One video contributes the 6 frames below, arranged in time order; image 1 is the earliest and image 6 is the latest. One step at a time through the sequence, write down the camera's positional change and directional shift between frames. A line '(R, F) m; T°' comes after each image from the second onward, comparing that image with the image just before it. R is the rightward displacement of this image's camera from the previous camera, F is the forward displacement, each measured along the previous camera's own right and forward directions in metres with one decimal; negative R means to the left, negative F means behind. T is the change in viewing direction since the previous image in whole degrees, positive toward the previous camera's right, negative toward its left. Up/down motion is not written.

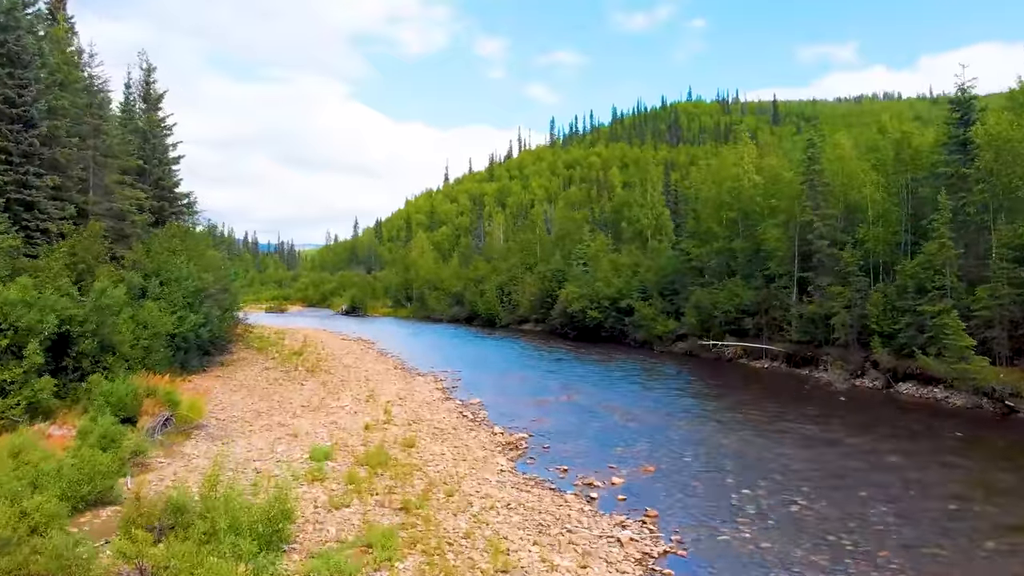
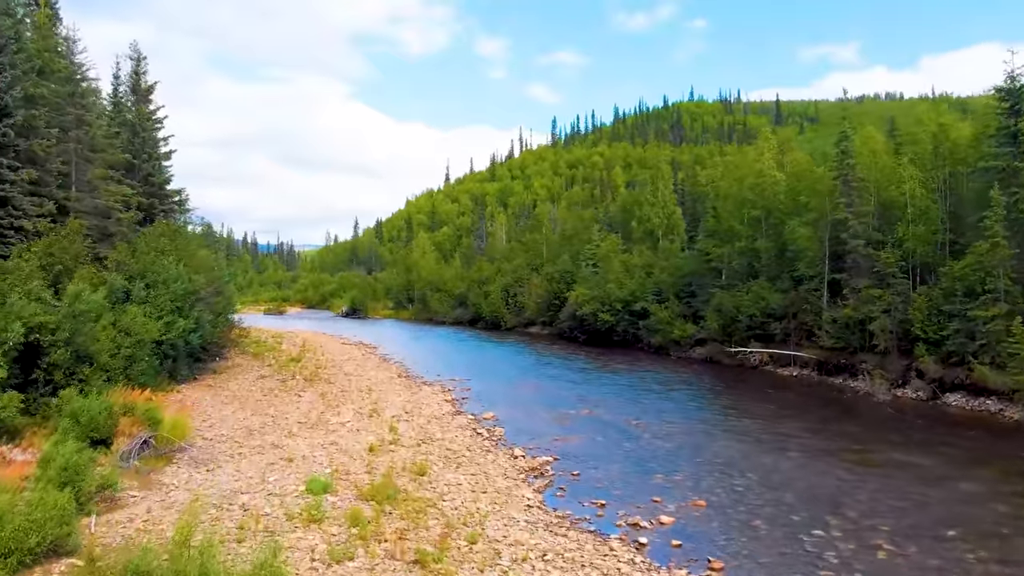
(-0.7, +2.4) m; 0°
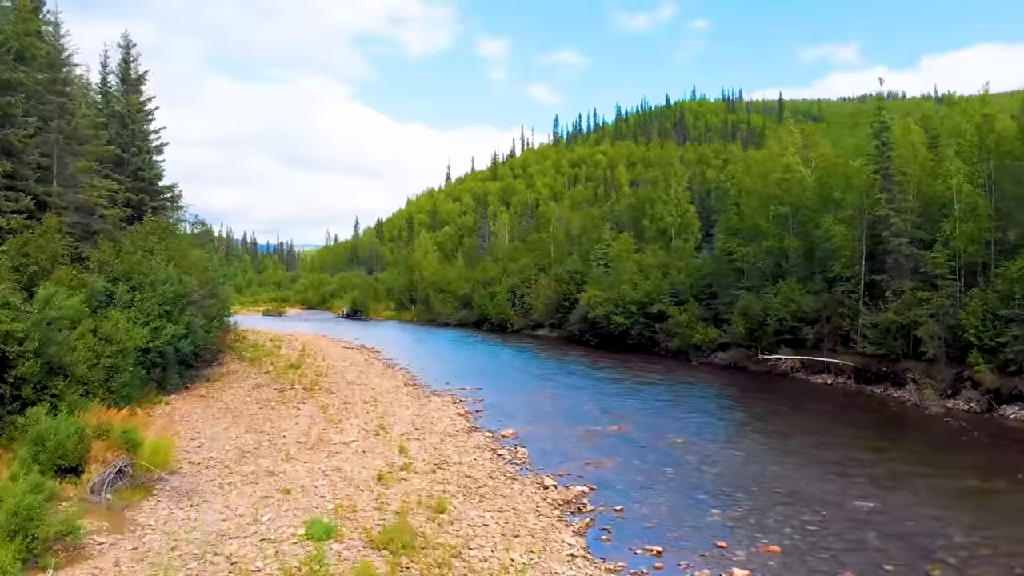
(-0.8, +2.4) m; 0°
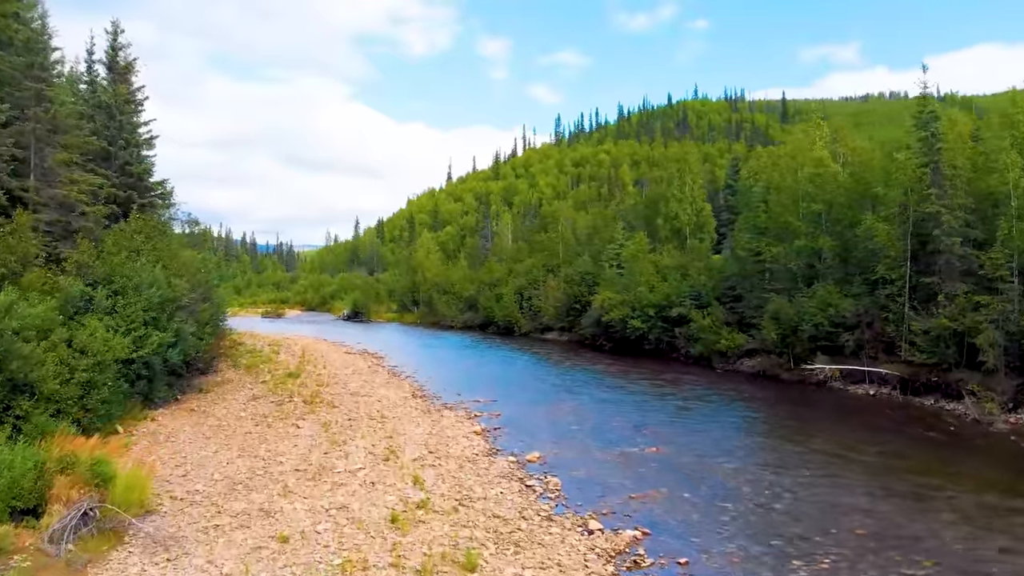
(-0.9, +2.5) m; 0°
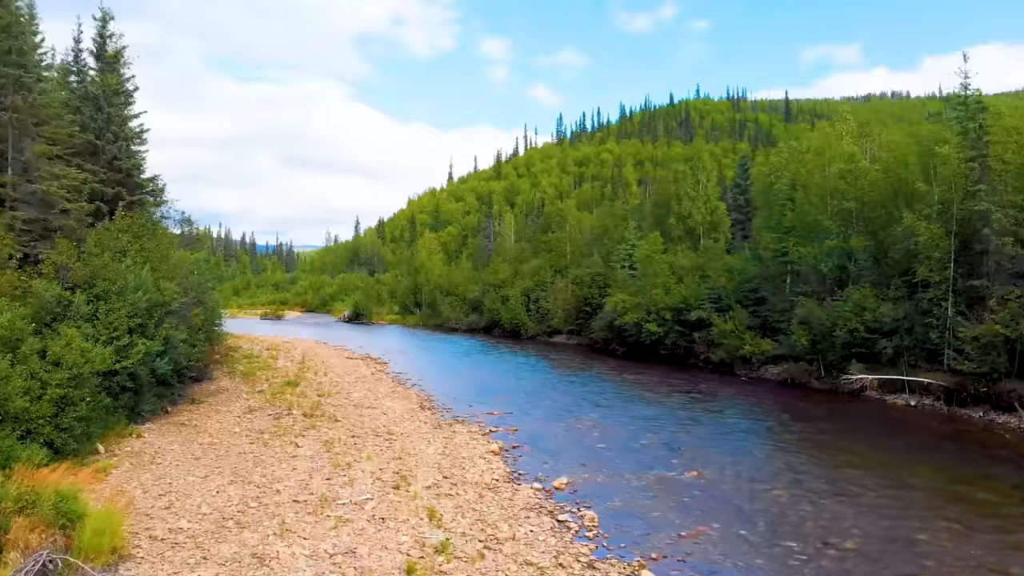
(-0.7, +2.1) m; 0°
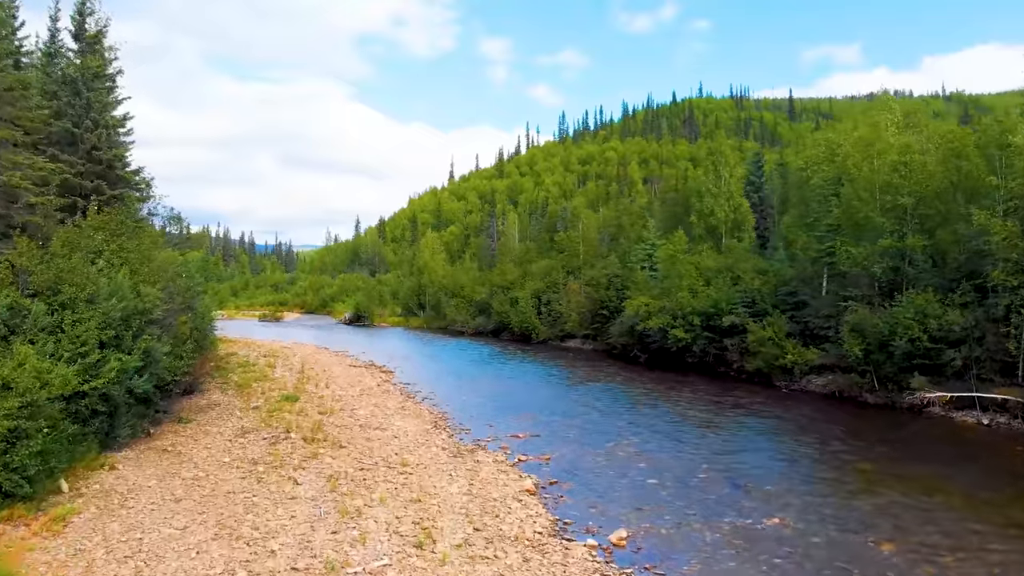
(-1.1, +3.2) m; 0°
